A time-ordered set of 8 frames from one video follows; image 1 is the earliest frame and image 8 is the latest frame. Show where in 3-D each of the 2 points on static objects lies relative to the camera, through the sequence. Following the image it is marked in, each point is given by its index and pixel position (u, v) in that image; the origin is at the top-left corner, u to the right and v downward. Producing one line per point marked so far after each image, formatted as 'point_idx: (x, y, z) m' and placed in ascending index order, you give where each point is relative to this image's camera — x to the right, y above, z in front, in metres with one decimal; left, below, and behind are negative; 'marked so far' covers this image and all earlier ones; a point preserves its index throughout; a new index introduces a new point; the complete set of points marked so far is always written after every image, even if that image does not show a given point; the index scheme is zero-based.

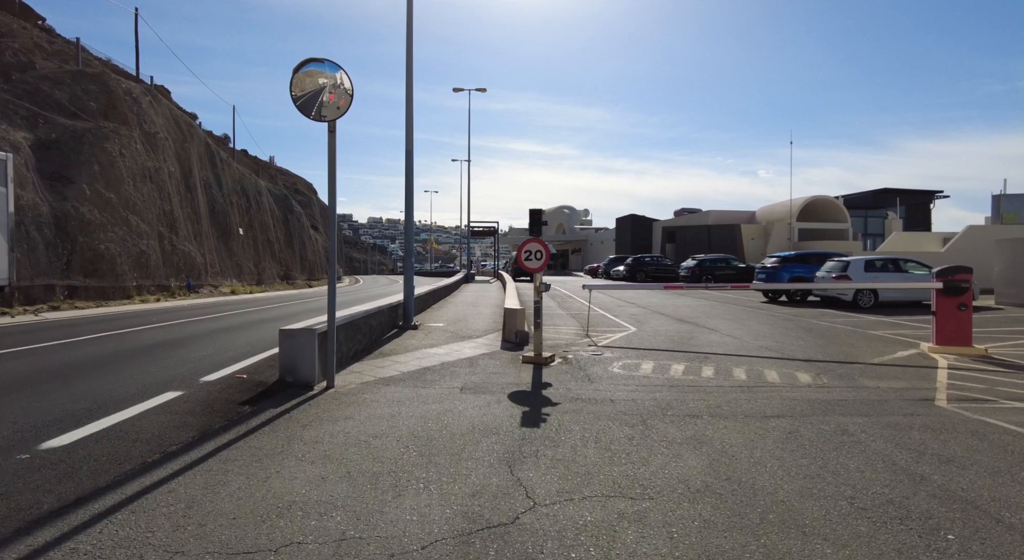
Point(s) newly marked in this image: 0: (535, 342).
0: (+0.5, -1.1, +9.4) m
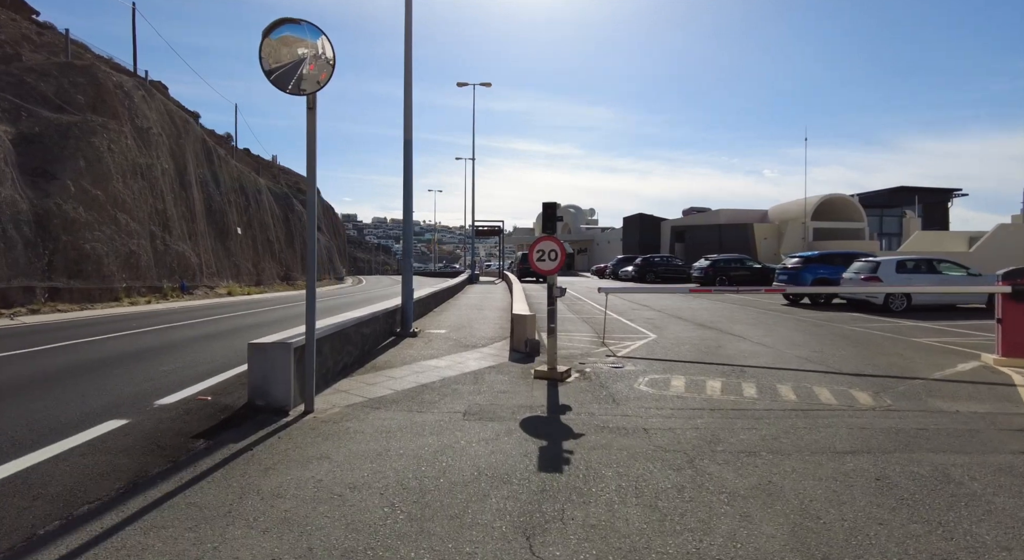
0: (+0.6, -1.2, +8.2) m
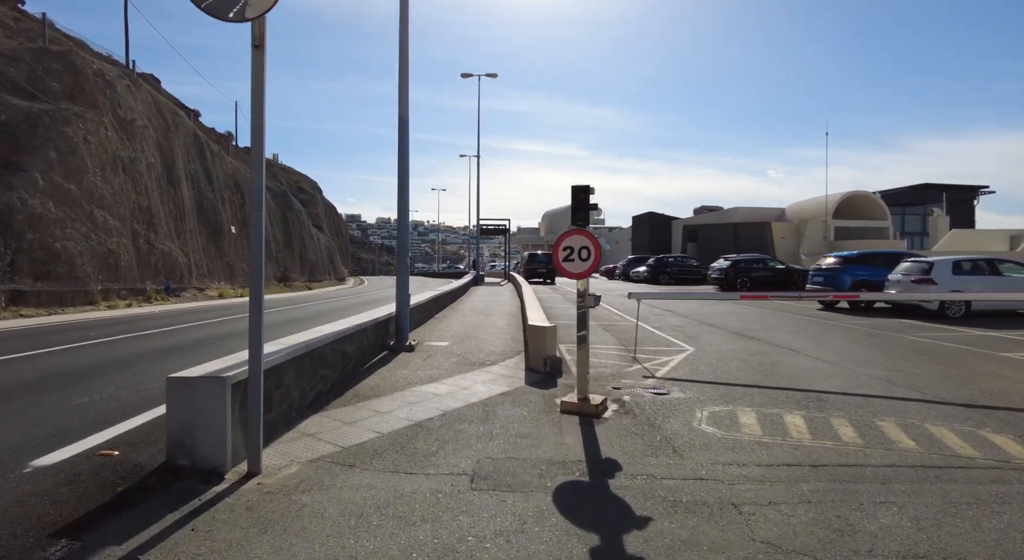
0: (+0.9, -1.3, +6.4) m
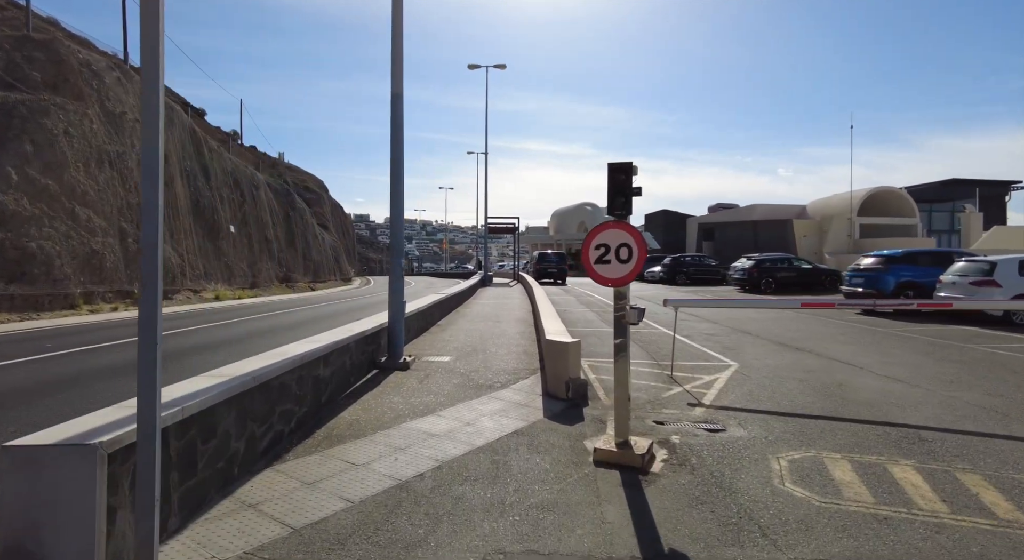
0: (+1.1, -1.3, +4.9) m
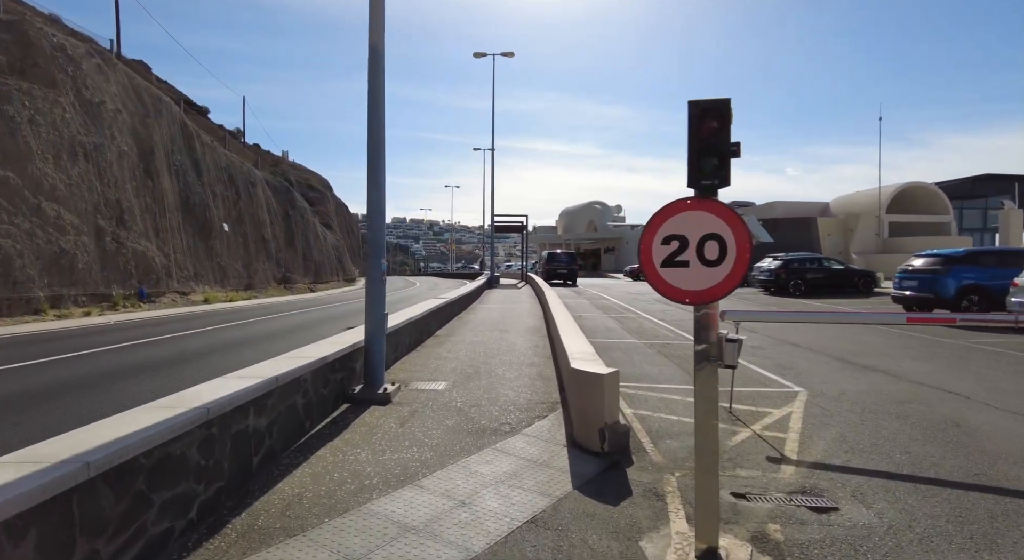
0: (+1.2, -1.4, +3.0) m
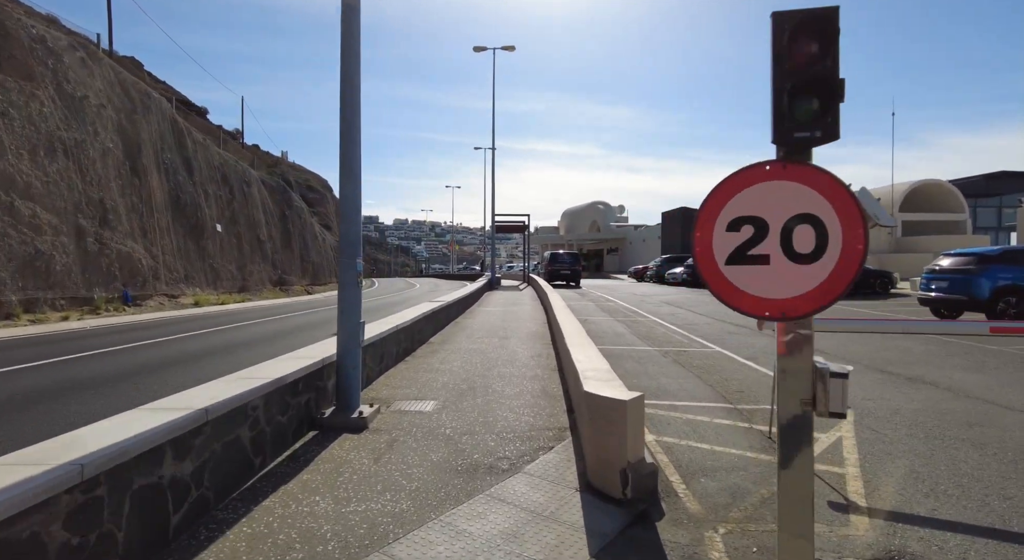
0: (+1.1, -1.4, +2.0) m
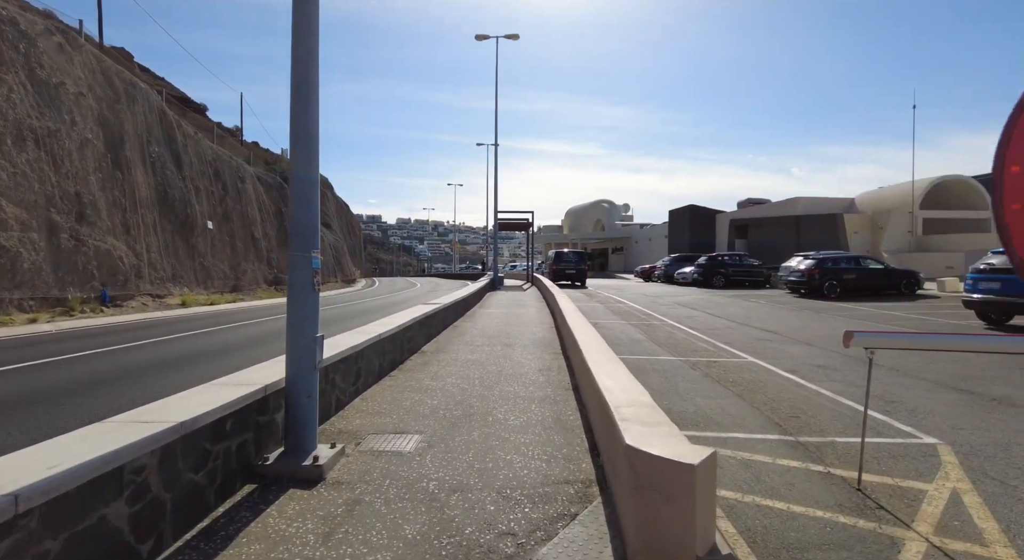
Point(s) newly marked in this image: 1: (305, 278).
0: (+1.2, -1.4, +0.6) m
1: (-1.7, 0.0, +4.2) m
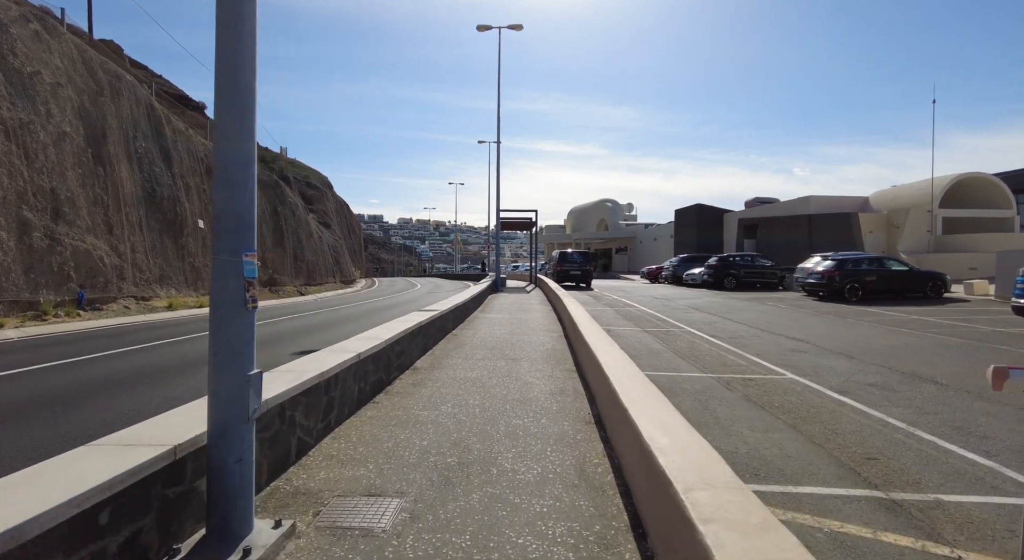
0: (+1.3, -1.5, -0.6) m
1: (-1.6, 0.0, +3.0) m
